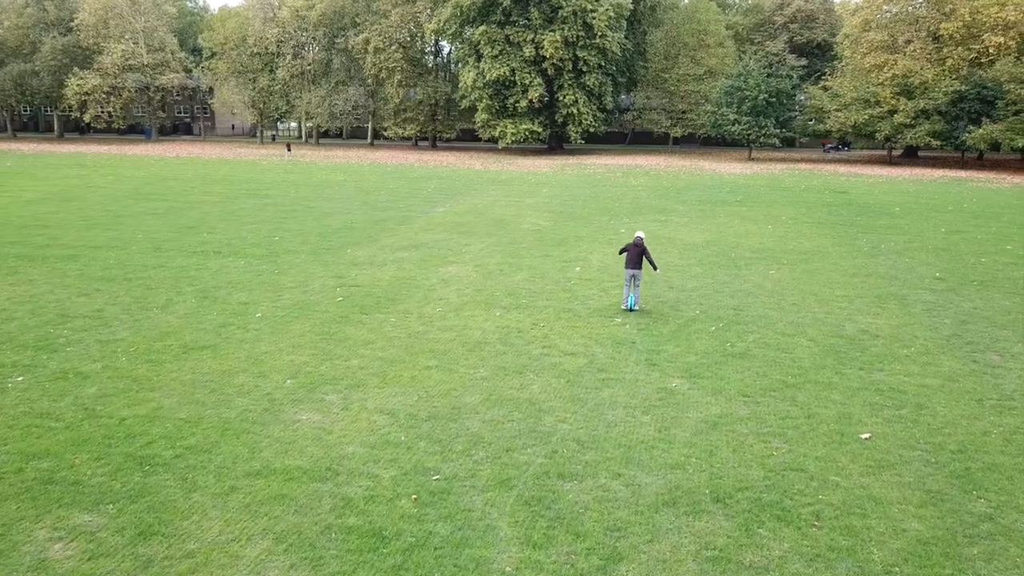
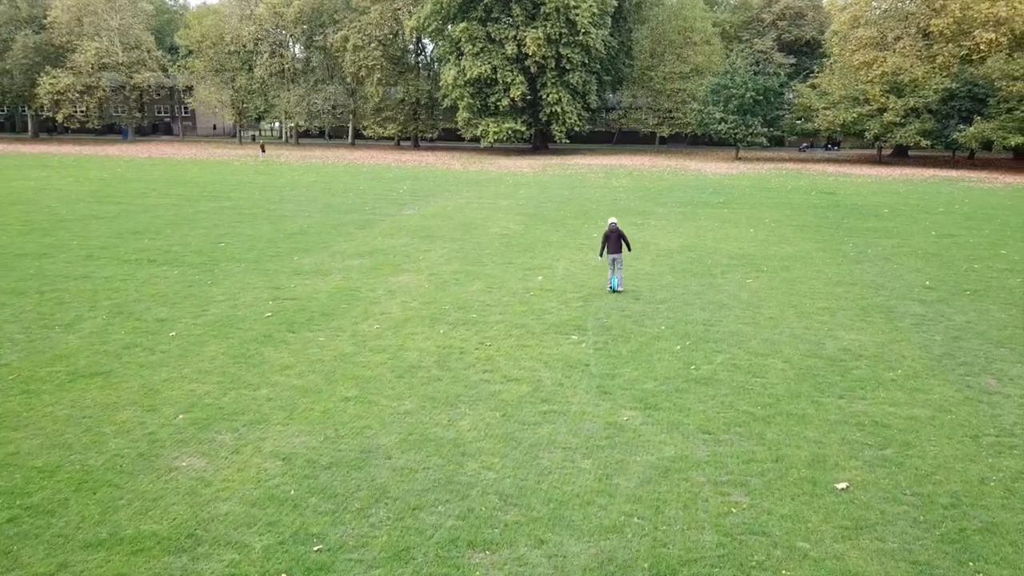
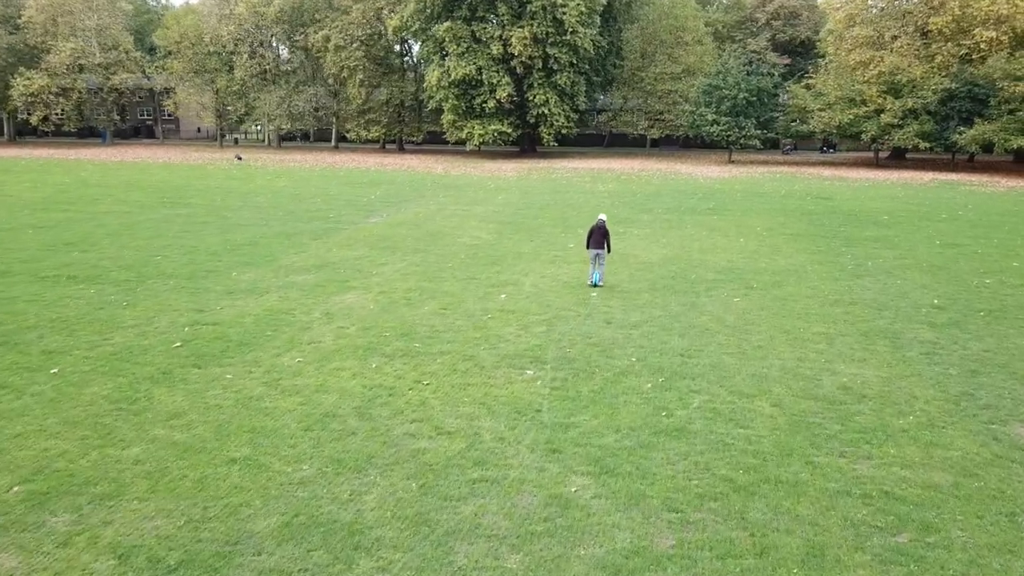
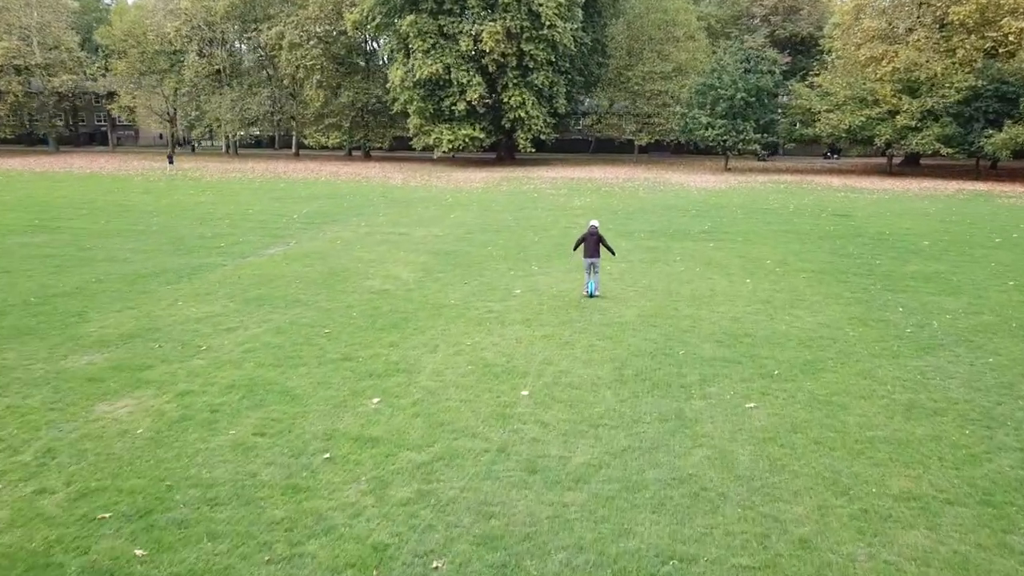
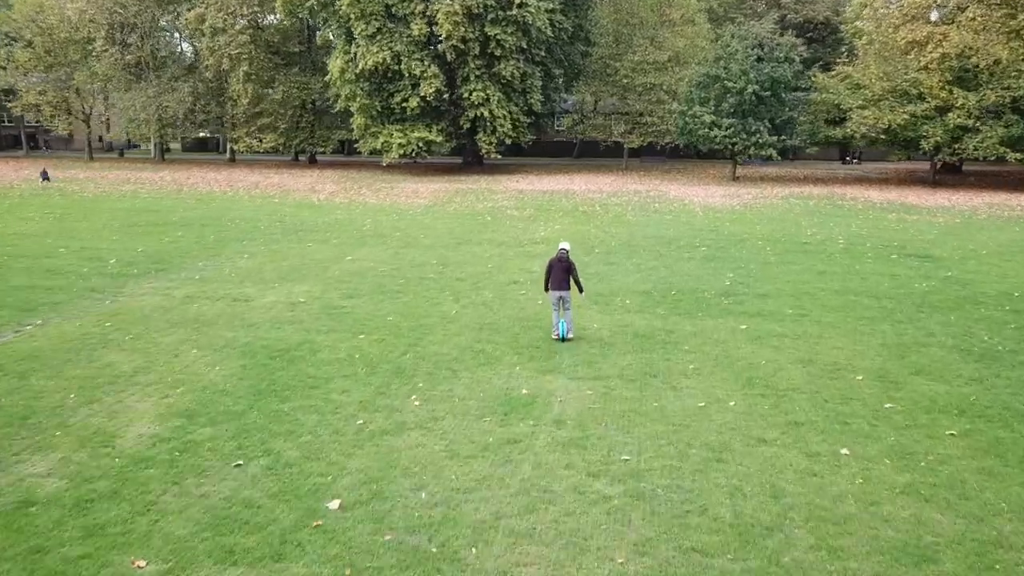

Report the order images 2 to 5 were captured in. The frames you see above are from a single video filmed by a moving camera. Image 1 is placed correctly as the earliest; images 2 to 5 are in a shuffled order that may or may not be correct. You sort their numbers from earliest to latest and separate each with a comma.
2, 3, 4, 5
